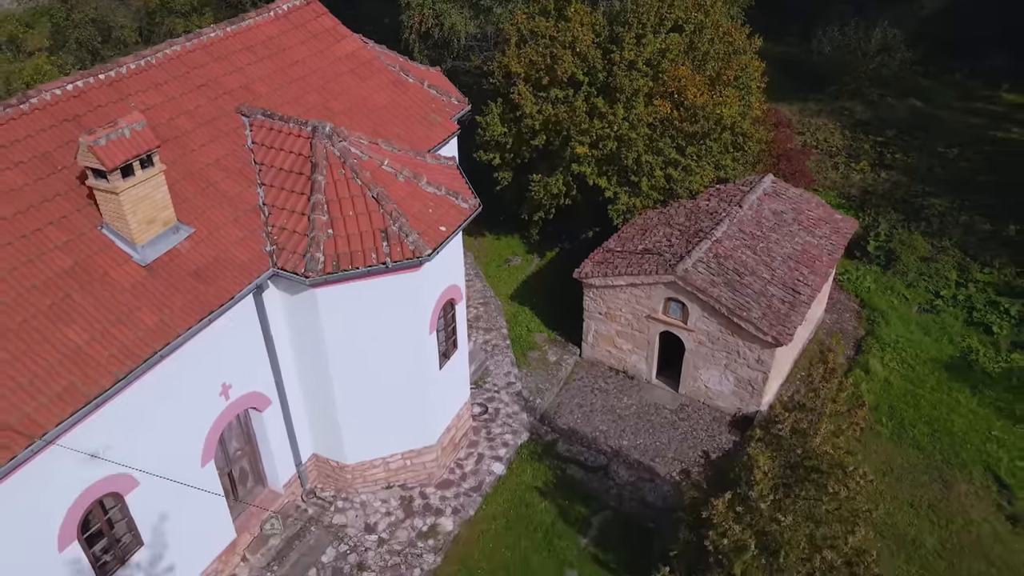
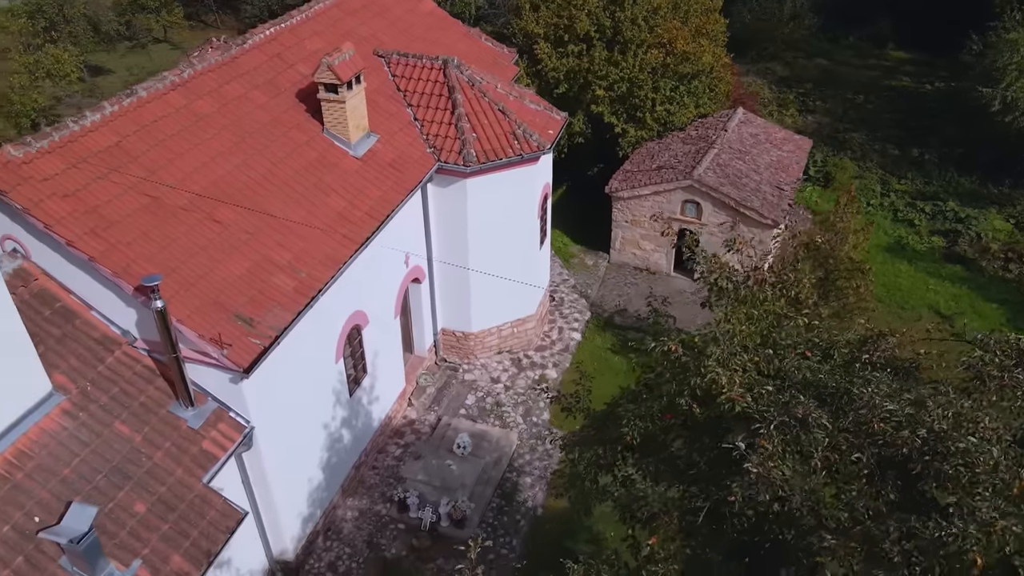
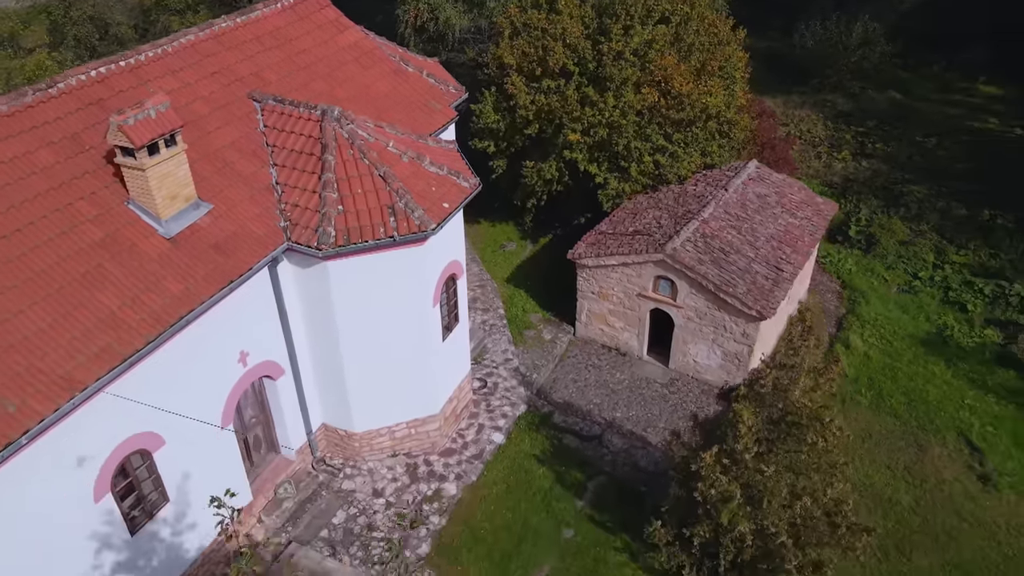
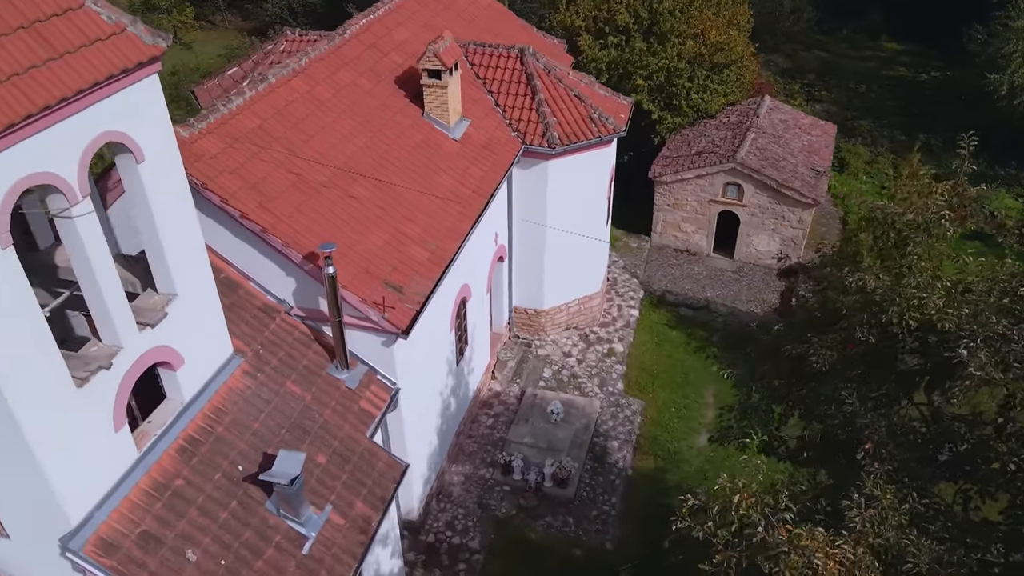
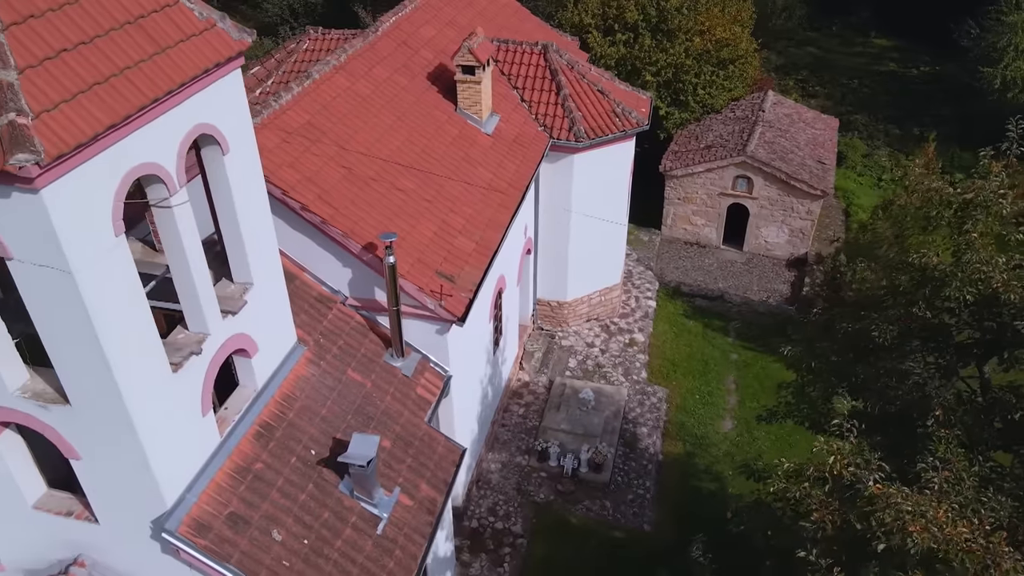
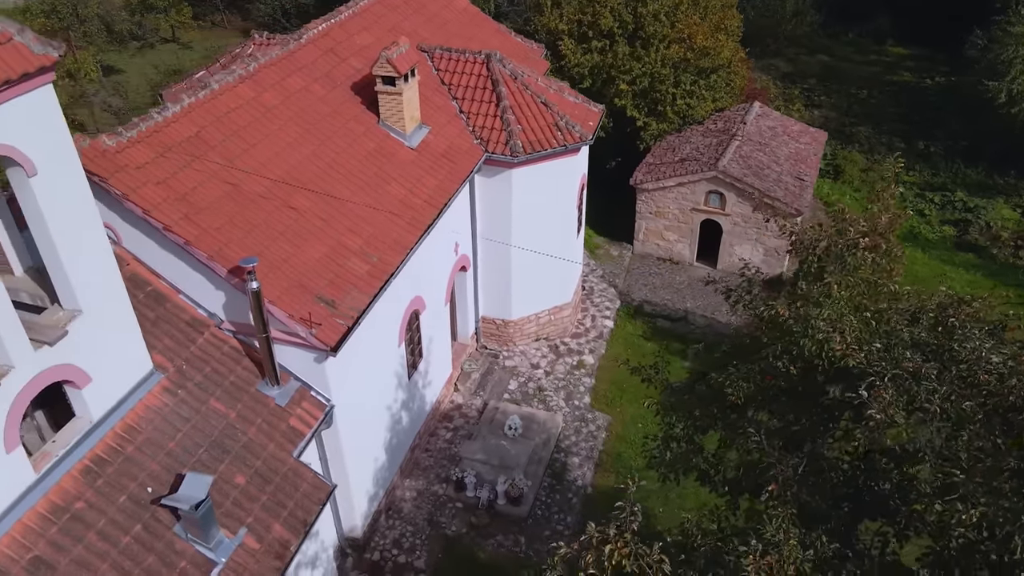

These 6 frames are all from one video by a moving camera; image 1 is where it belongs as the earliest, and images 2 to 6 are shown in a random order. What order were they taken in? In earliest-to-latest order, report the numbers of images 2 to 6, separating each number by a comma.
3, 2, 6, 4, 5
